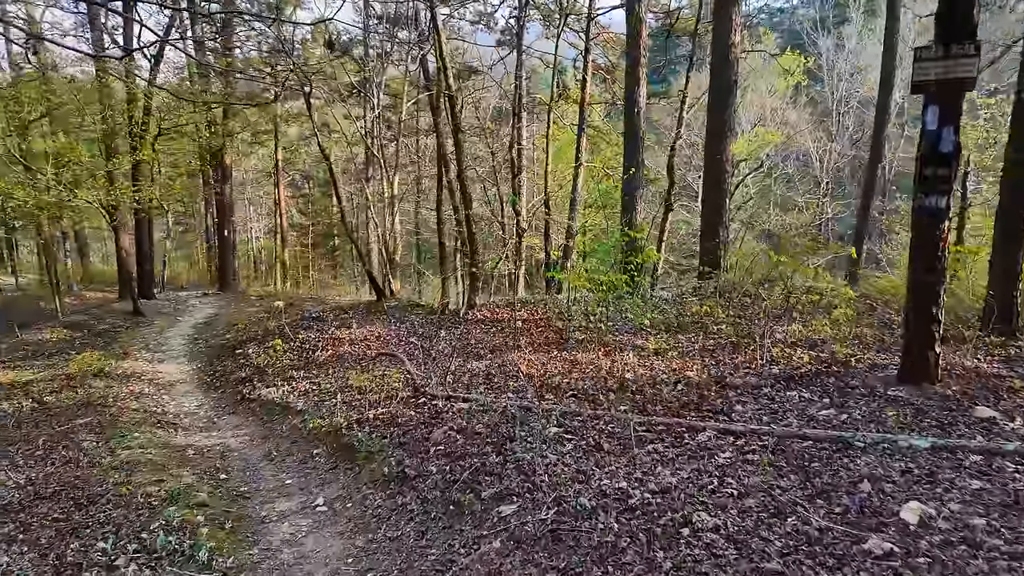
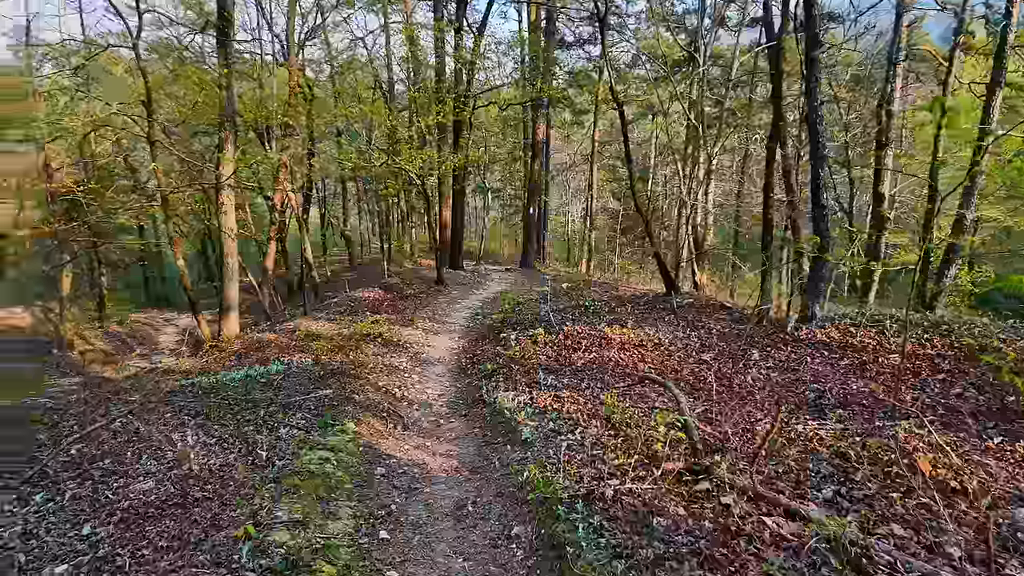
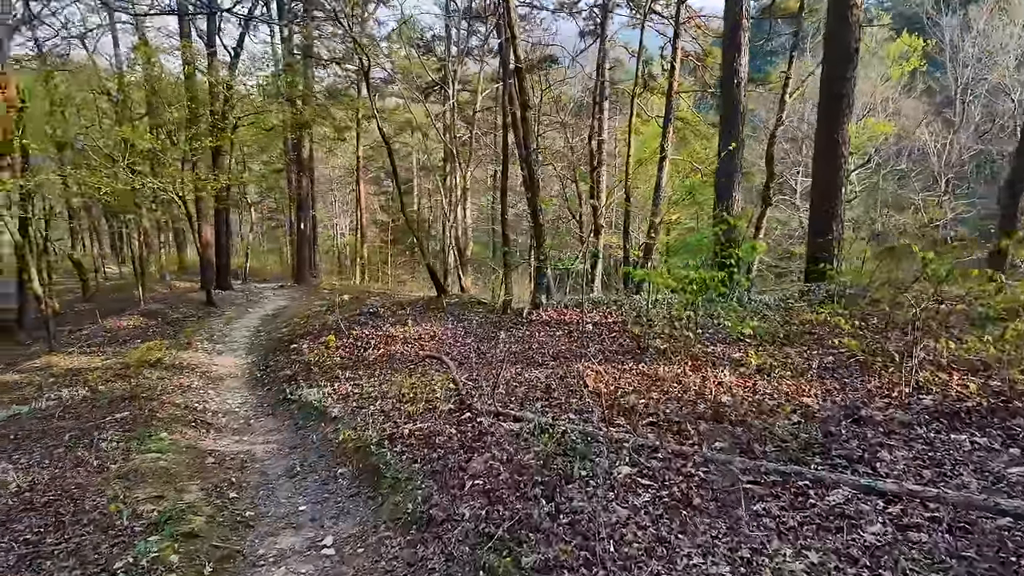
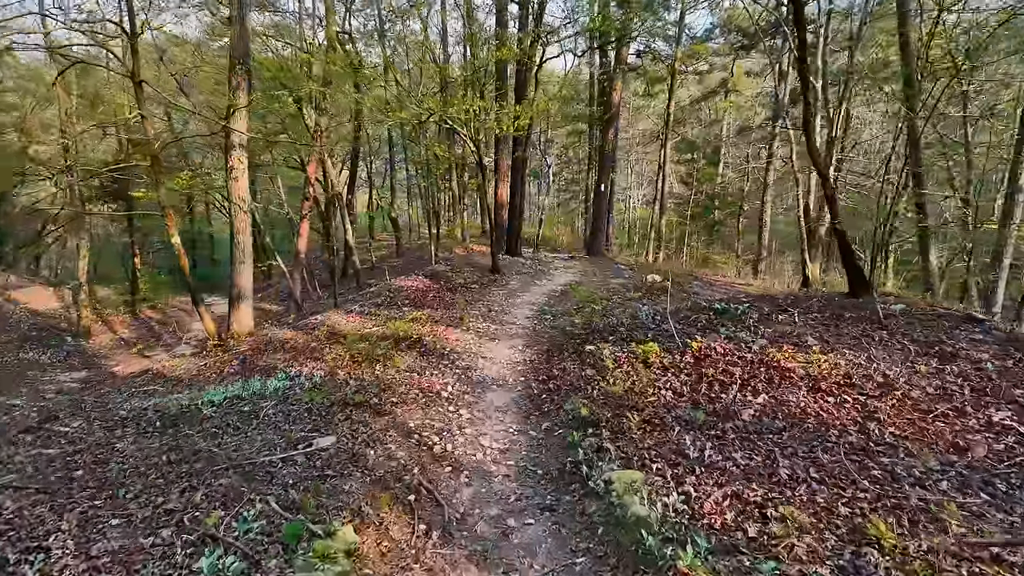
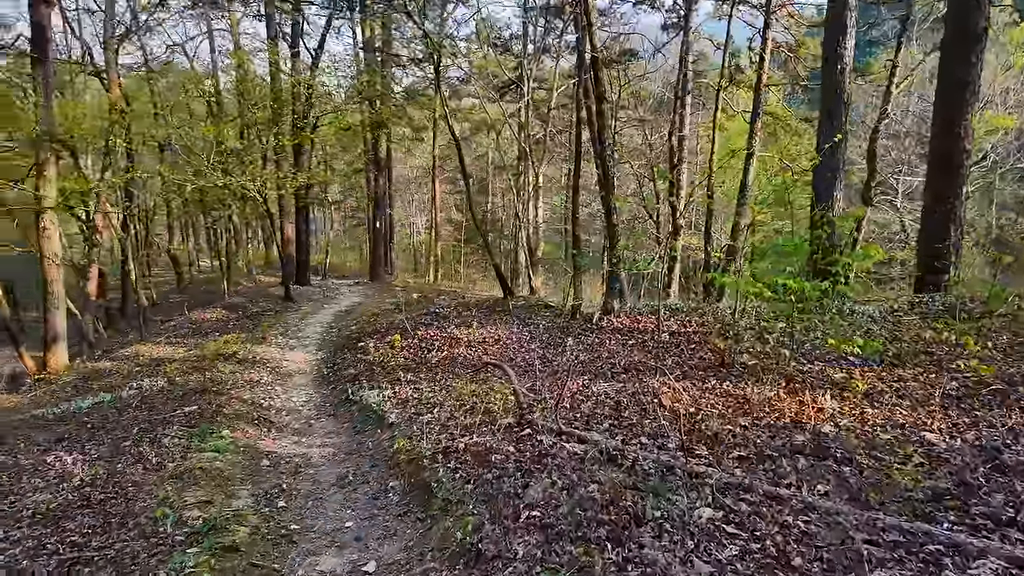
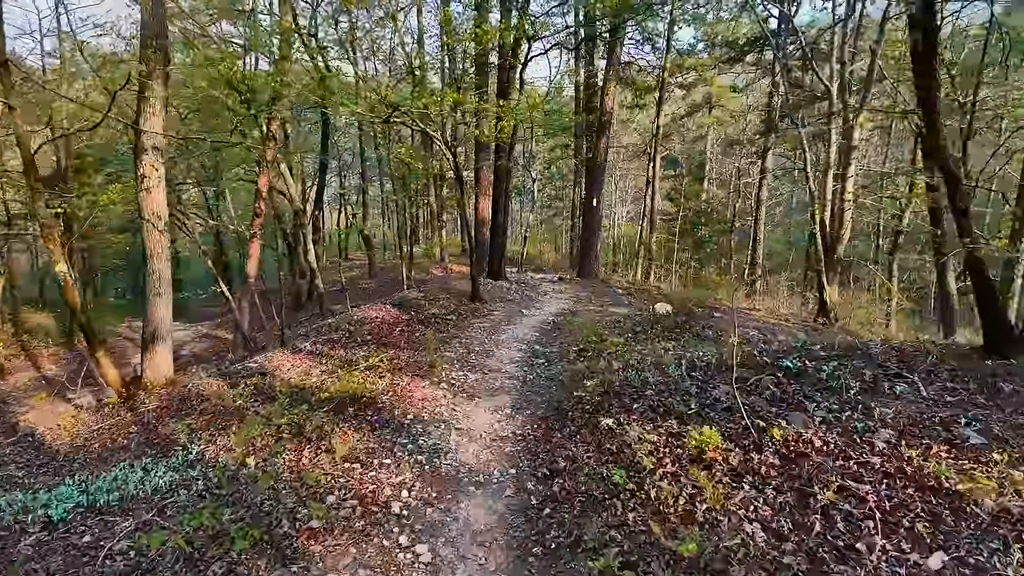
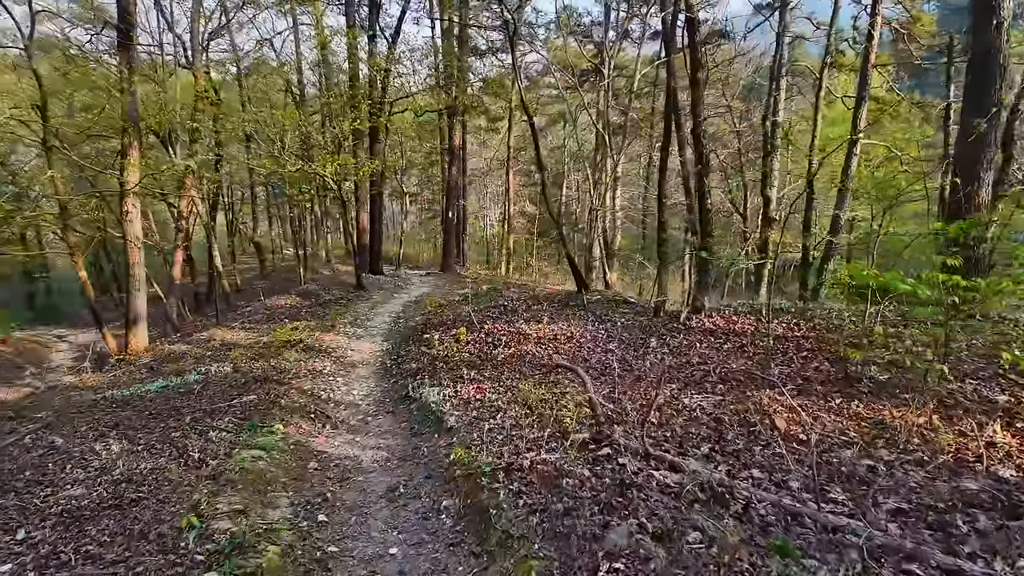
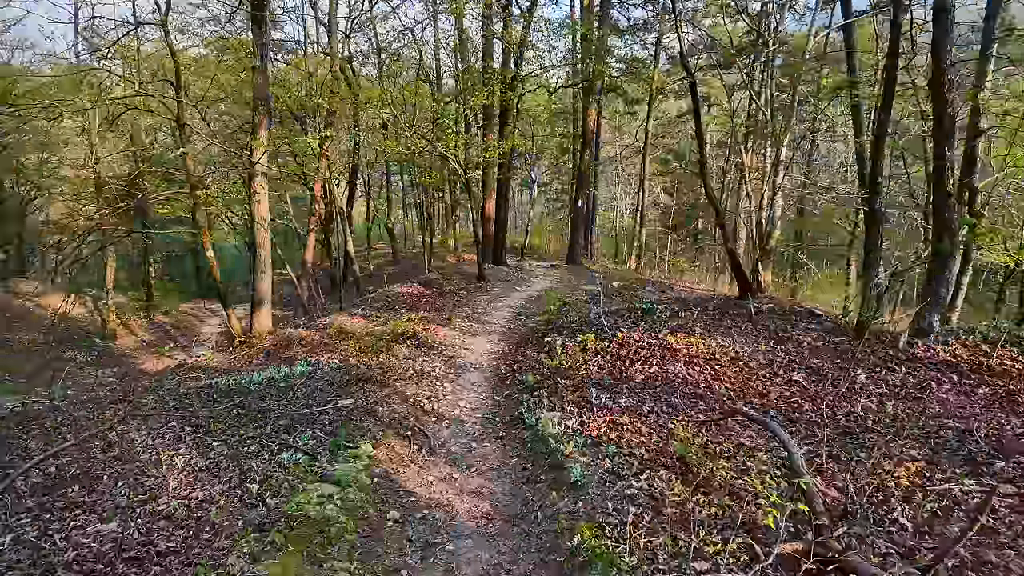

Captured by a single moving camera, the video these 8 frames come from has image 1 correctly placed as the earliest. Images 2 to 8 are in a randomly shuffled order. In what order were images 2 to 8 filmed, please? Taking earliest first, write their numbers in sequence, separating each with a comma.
3, 5, 7, 2, 8, 4, 6
